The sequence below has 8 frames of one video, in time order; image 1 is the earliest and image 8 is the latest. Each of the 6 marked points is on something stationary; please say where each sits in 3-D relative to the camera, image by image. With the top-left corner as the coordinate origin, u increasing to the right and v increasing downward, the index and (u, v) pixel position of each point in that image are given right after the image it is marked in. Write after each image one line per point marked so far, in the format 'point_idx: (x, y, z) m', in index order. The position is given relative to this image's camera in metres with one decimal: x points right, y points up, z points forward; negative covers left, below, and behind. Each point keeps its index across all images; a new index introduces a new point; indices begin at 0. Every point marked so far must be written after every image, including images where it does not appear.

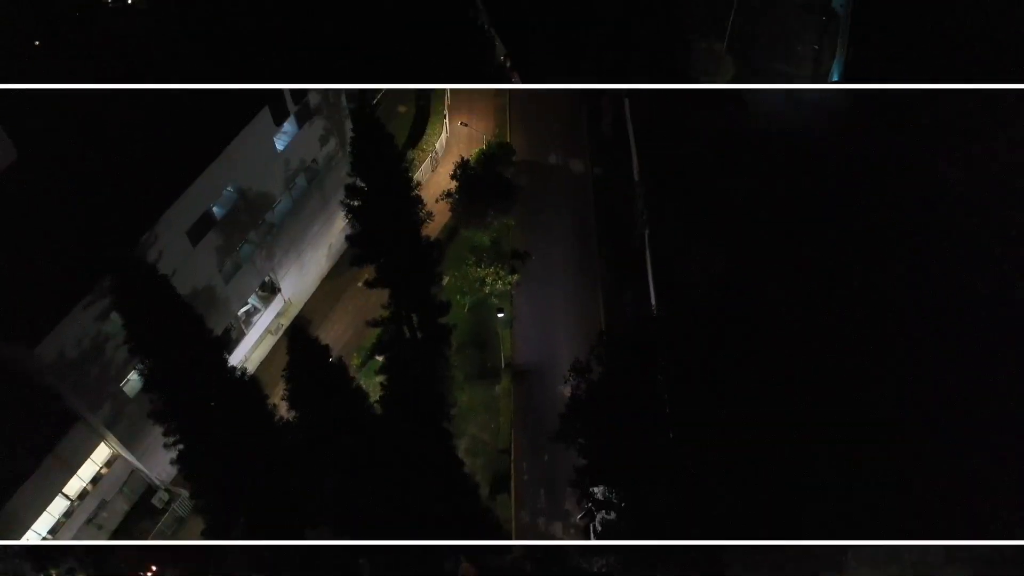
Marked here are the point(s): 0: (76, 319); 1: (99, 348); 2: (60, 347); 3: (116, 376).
0: (-7.6, -0.6, +13.8) m
1: (-7.7, -1.1, +14.6) m
2: (-7.8, -1.0, +13.7) m
3: (-7.8, -1.6, +15.0) m
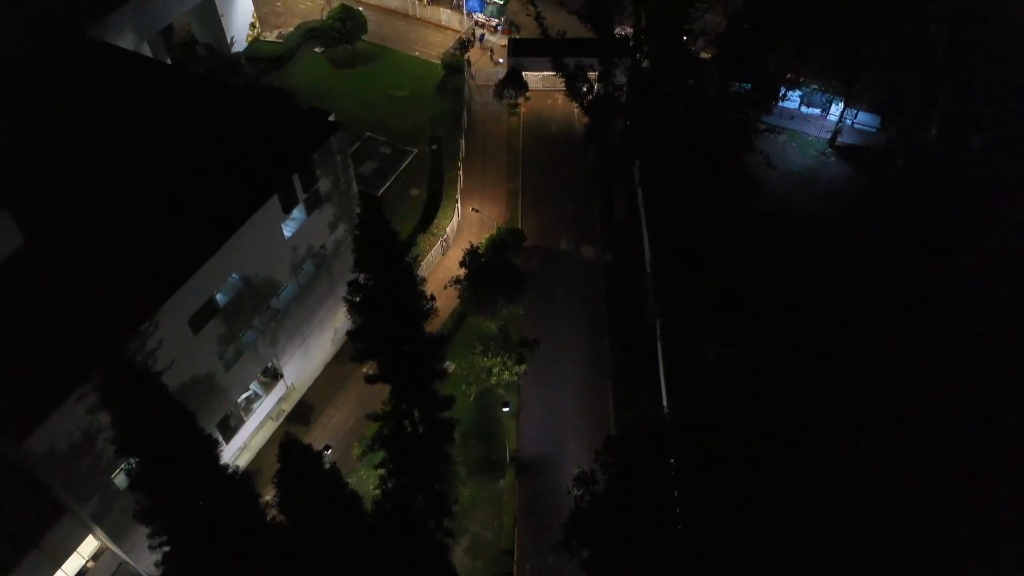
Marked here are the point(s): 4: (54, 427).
0: (-7.6, -2.1, +13.5) m
1: (-7.7, -2.7, +14.2) m
2: (-7.8, -2.5, +13.3) m
3: (-7.7, -3.3, +14.6) m
4: (-7.7, -2.3, +13.5) m
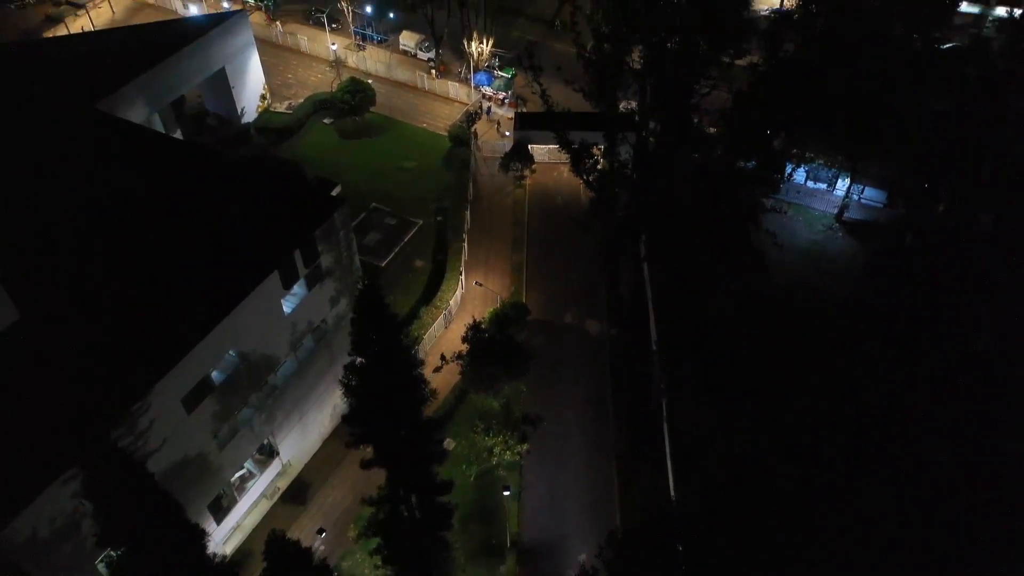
0: (-7.6, -3.5, +13.0) m
1: (-7.7, -4.1, +13.7) m
2: (-7.8, -3.8, +12.8) m
3: (-7.8, -4.7, +14.0) m
4: (-7.7, -3.7, +13.0) m
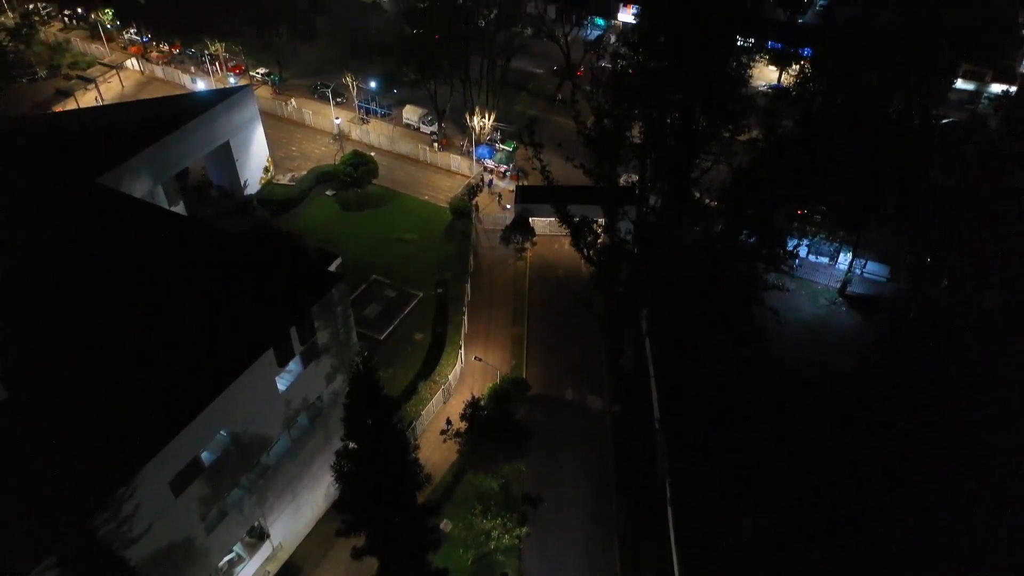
0: (-7.6, -4.8, +12.4) m
1: (-7.7, -5.5, +13.1) m
2: (-7.9, -5.1, +12.2) m
3: (-7.8, -6.1, +13.3) m
4: (-7.8, -5.0, +12.4) m
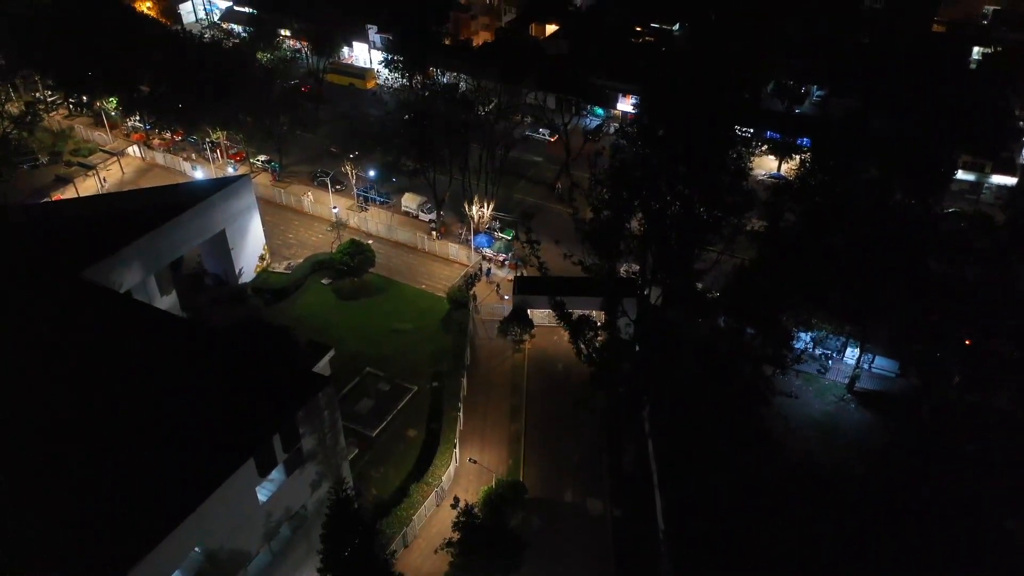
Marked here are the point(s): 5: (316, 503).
0: (-7.8, -6.5, +11.2) m
1: (-7.9, -7.2, +11.7) m
2: (-8.0, -6.8, +10.9) m
3: (-8.0, -7.9, +12.0) m
4: (-7.9, -6.7, +11.1) m
5: (-4.8, -5.3, +19.6) m
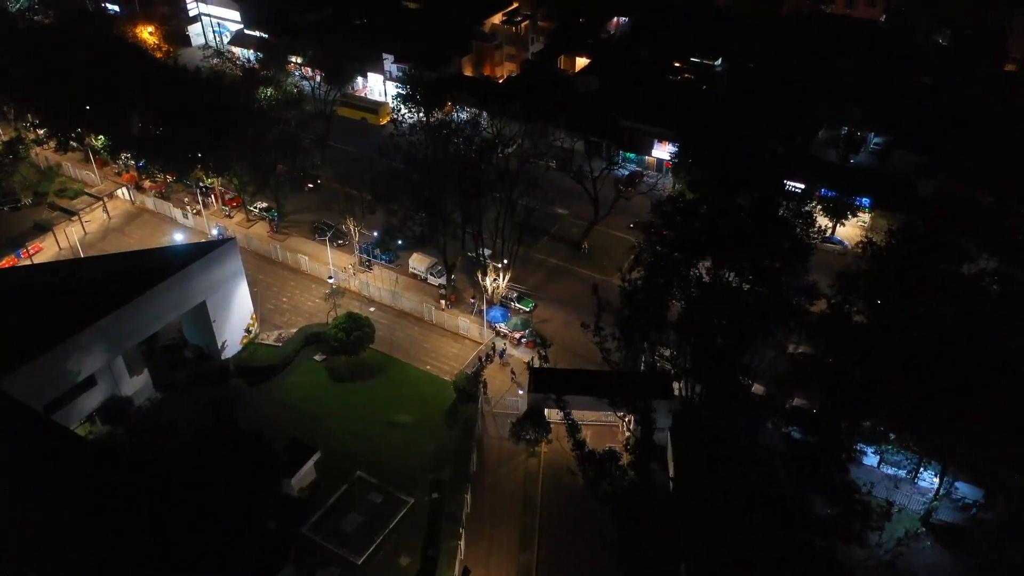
0: (-8.0, -9.2, +7.4) m
1: (-8.1, -10.0, +8.0) m
2: (-8.3, -9.5, +7.2) m
3: (-8.2, -10.6, +8.2) m
4: (-8.2, -9.4, +7.3) m
5: (-4.7, -8.1, +15.7) m
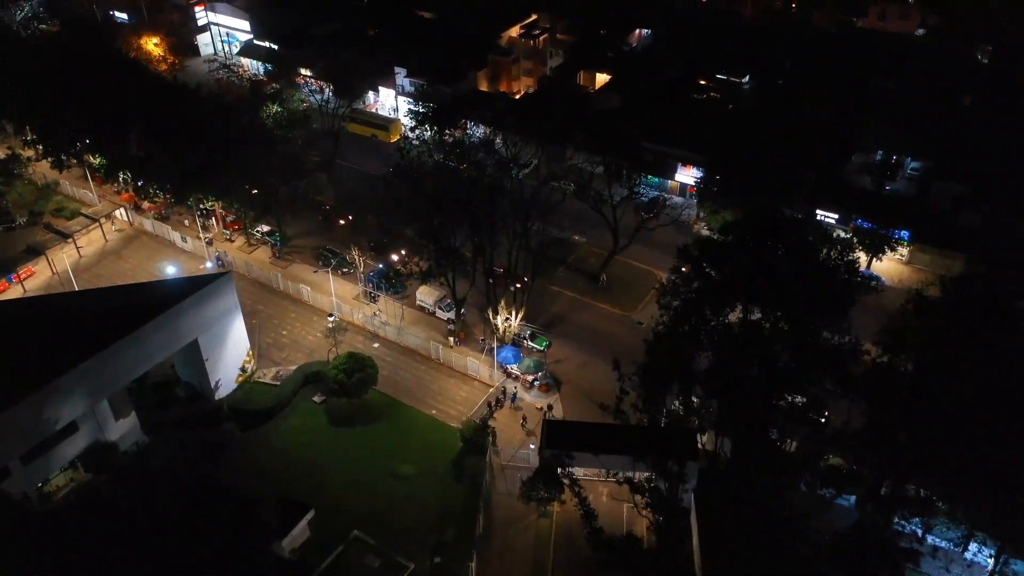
0: (-8.2, -10.4, +5.6) m
1: (-8.3, -11.2, +6.2) m
2: (-8.4, -10.8, +5.4) m
3: (-8.4, -11.8, +6.4) m
4: (-8.3, -10.6, +5.5) m
5: (-4.7, -9.4, +13.8) m
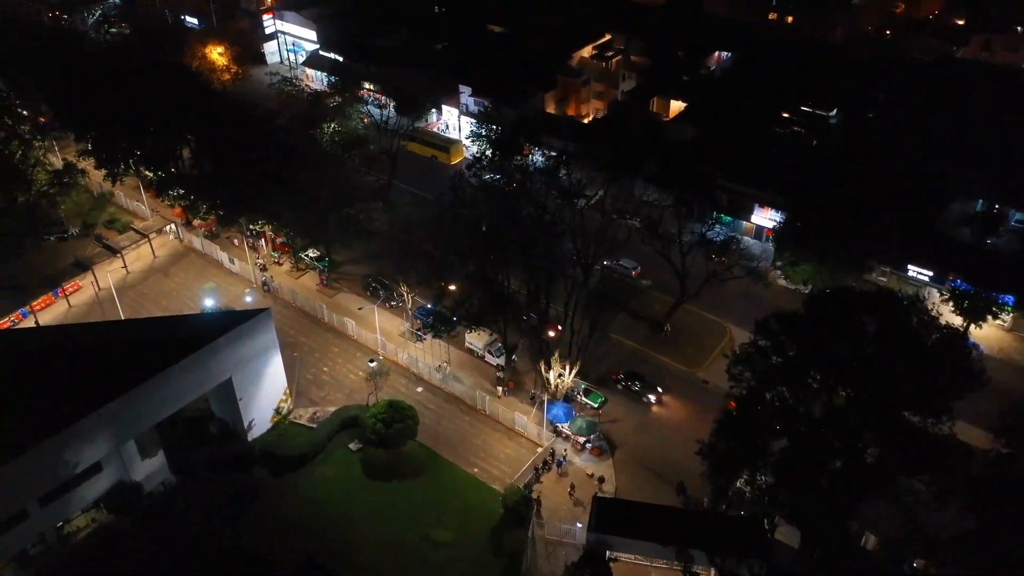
0: (-8.6, -11.5, +4.0) m
1: (-8.7, -12.3, +4.6) m
2: (-8.9, -11.8, +3.8) m
3: (-8.8, -12.9, +4.8) m
4: (-8.7, -11.7, +4.0) m
5: (-4.4, -10.8, +12.0) m
